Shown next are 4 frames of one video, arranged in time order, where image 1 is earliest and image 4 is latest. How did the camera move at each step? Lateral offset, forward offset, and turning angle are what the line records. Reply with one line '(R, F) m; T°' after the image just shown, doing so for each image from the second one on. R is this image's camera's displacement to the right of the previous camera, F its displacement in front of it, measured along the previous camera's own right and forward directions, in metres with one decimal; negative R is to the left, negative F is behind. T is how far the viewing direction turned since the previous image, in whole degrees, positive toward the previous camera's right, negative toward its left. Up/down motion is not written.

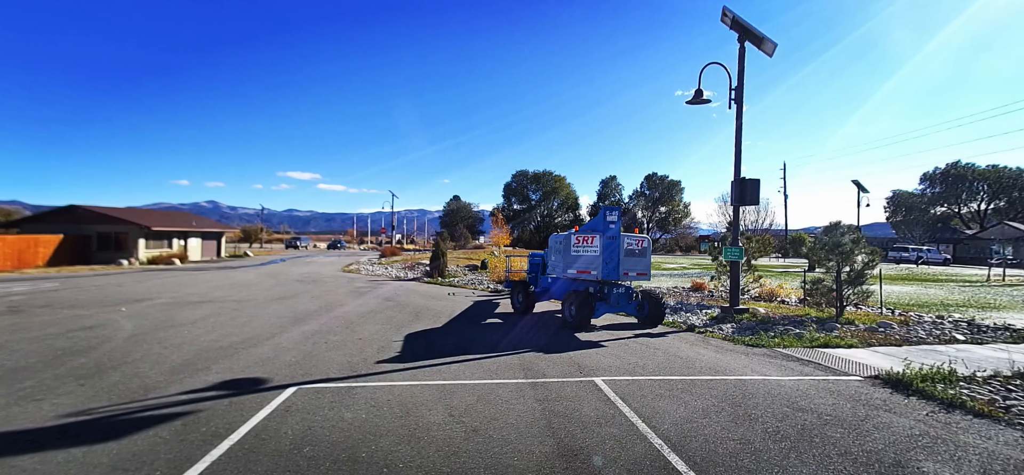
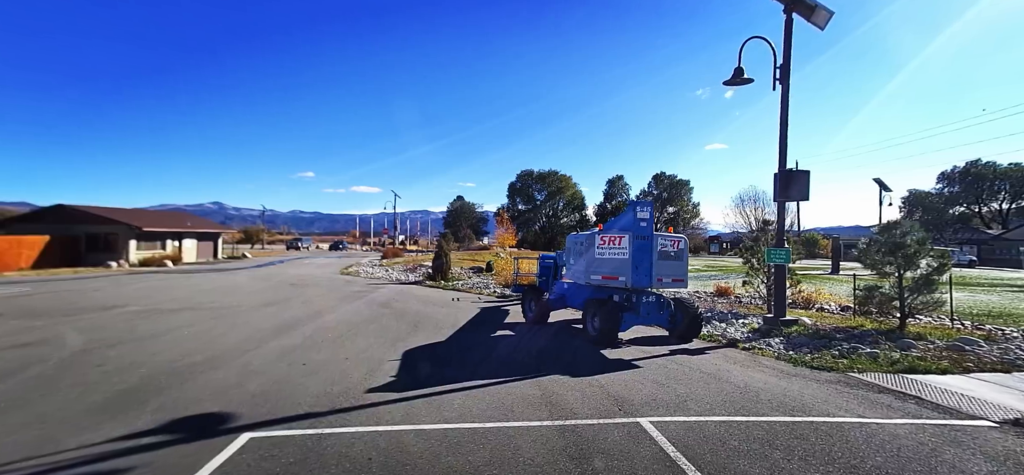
(-0.2, +1.4) m; 0°
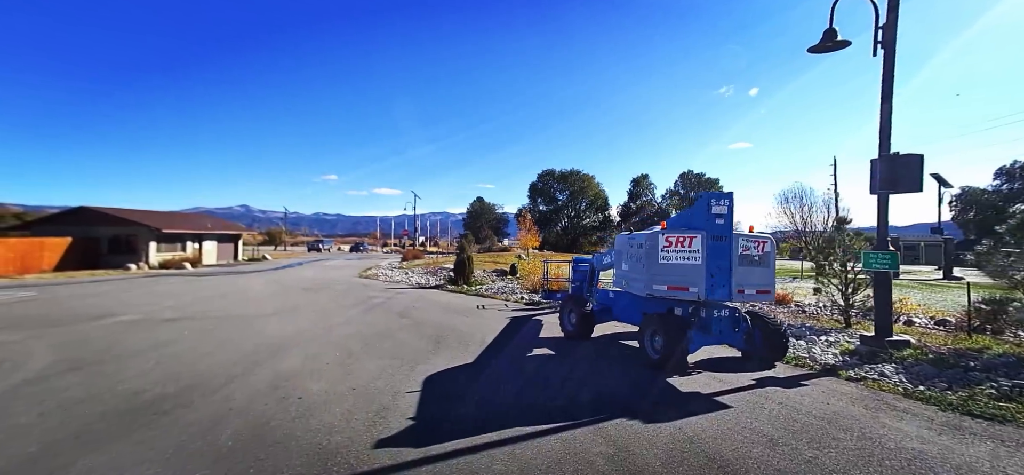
(-0.3, +1.5) m; -2°
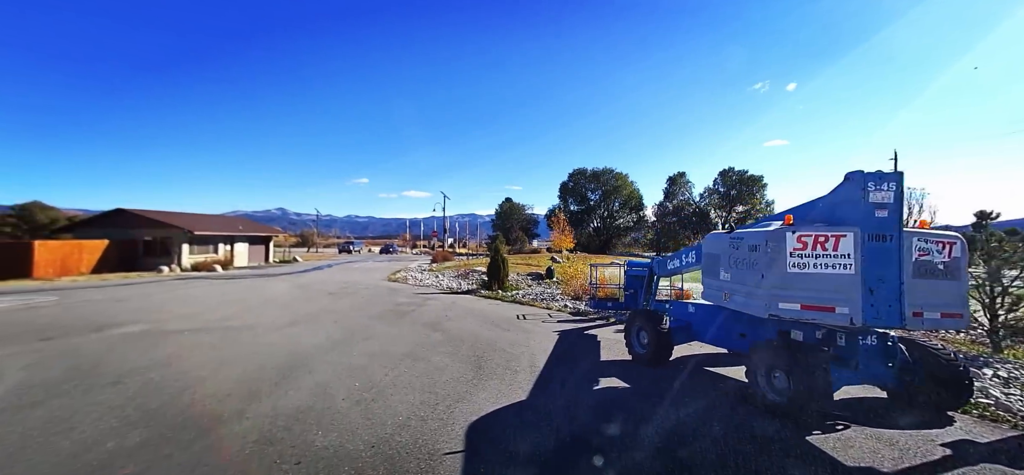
(-0.5, +1.7) m; -3°
